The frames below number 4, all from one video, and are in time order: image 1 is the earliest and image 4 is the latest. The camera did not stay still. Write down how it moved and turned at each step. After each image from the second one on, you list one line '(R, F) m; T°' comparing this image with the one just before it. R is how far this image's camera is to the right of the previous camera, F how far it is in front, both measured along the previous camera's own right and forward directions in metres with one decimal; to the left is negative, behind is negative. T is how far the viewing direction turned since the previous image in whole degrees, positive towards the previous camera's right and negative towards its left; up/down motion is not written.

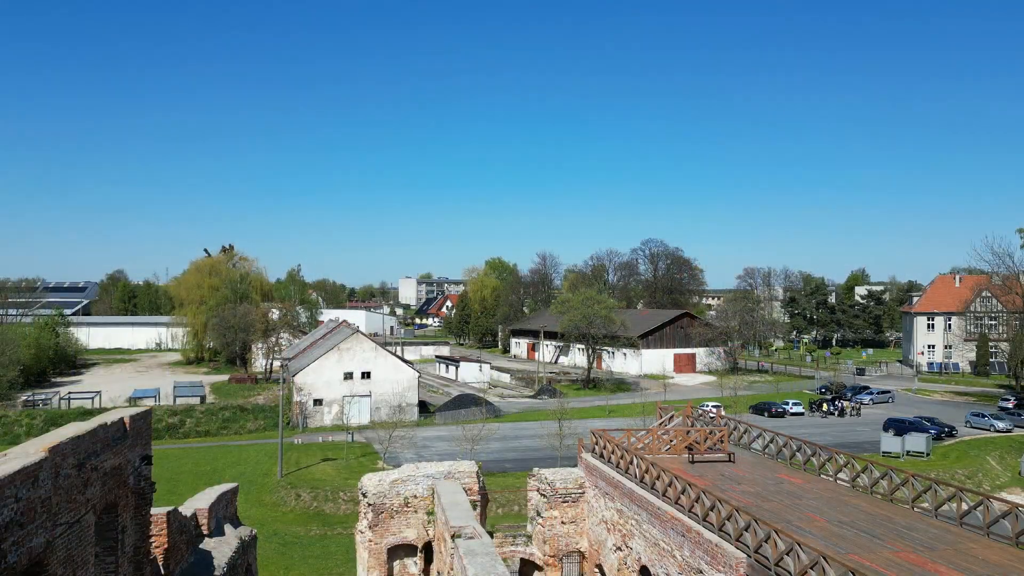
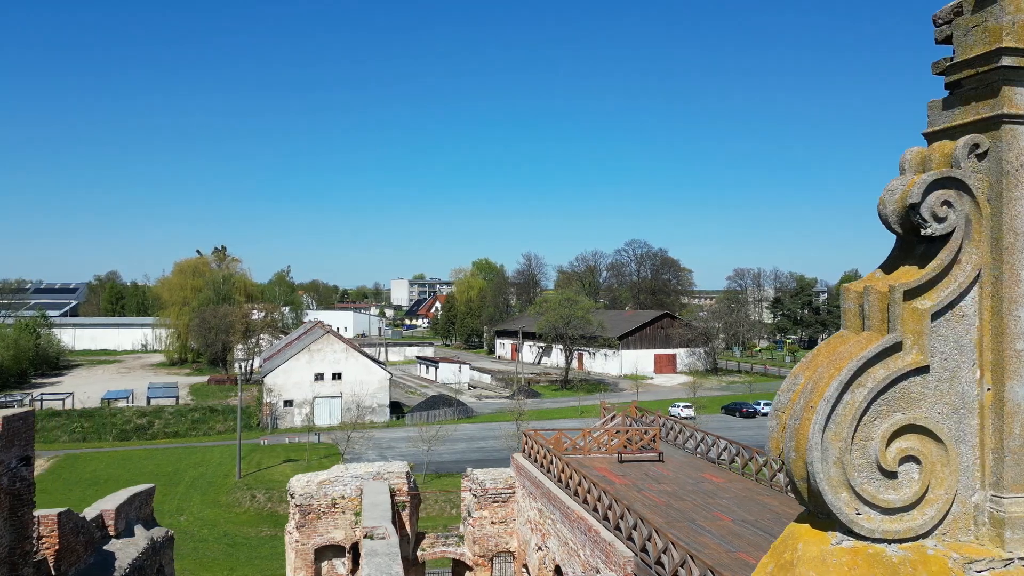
(+1.8, -0.1) m; +1°
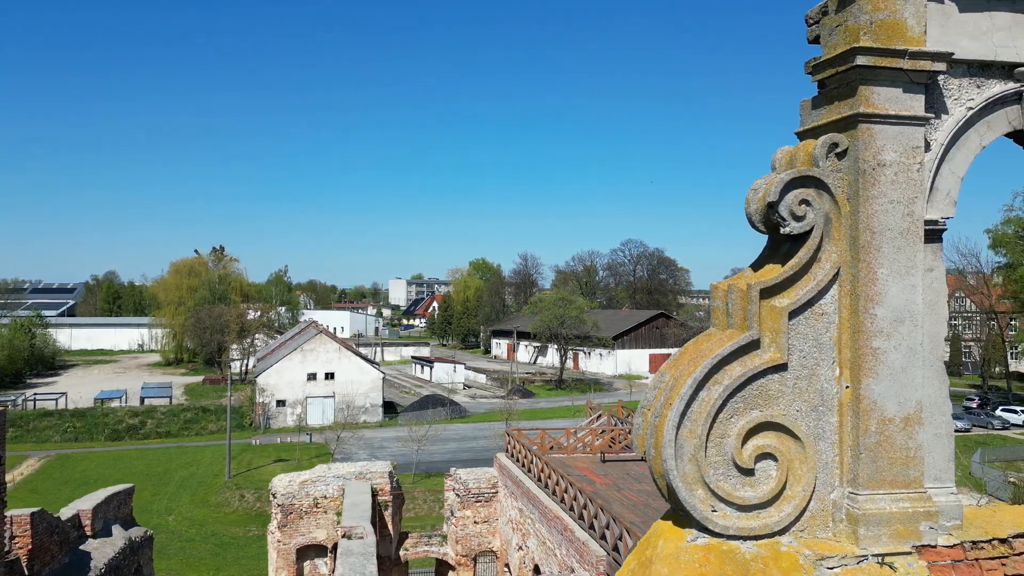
(+0.4, 0.0) m; 0°
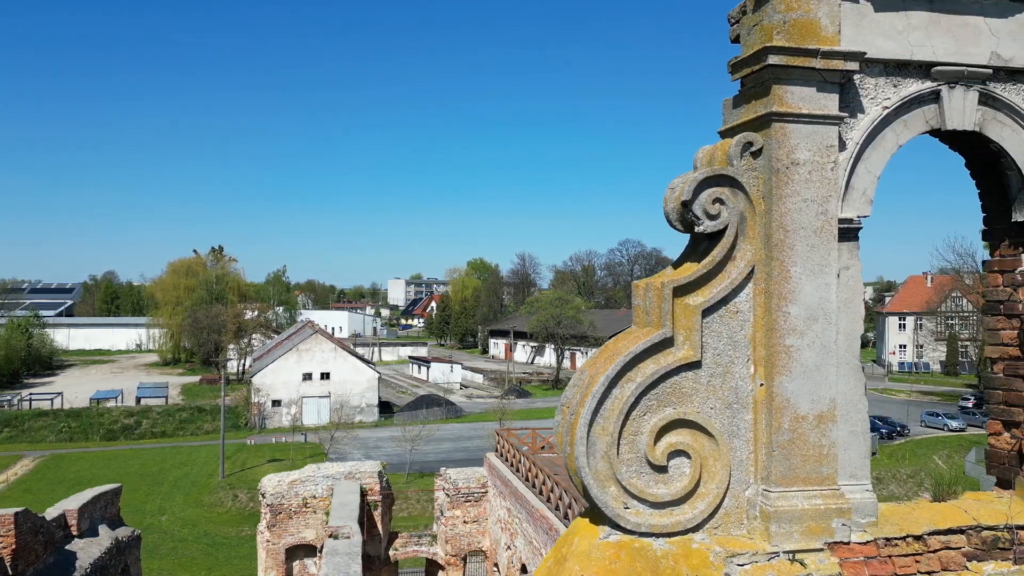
(+0.3, 0.0) m; 0°
